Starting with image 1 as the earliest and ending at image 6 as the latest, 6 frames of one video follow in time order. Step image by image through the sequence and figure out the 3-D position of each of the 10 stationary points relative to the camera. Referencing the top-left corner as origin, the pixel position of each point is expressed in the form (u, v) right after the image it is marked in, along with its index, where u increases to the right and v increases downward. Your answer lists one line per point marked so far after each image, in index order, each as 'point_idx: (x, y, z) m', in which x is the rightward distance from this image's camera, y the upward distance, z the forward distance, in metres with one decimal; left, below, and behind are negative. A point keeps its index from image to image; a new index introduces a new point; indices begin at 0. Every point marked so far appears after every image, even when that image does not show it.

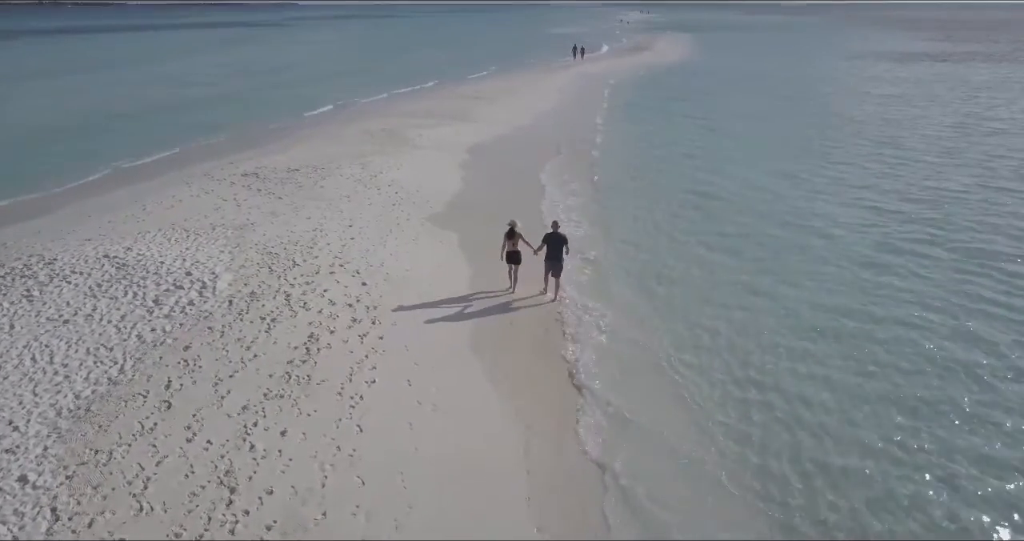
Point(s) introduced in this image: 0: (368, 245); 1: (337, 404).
0: (-3.3, +0.6, +13.7) m
1: (-2.6, -2.0, +8.8) m
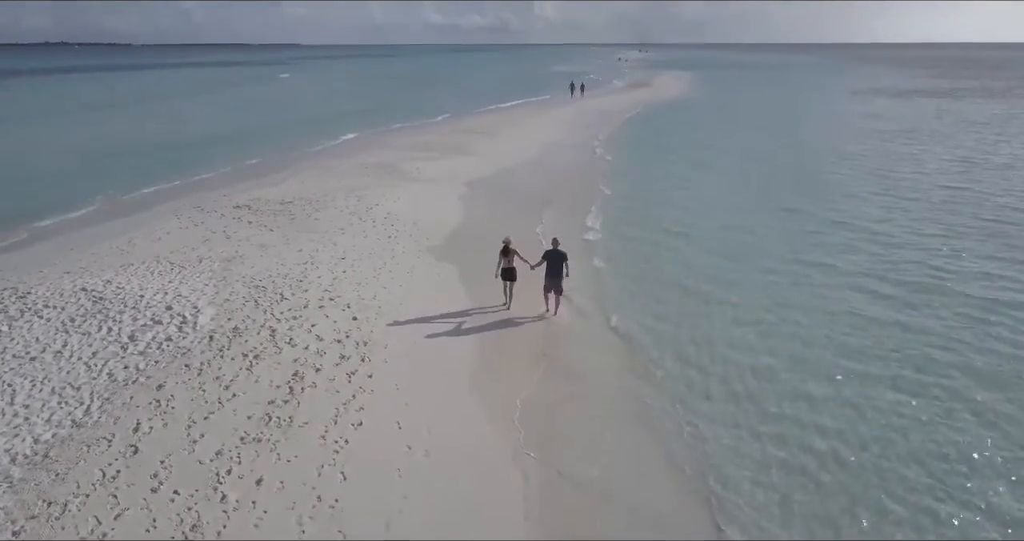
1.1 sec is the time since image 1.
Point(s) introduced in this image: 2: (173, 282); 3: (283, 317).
0: (-3.4, -0.2, +13.2) m
1: (-2.6, -2.5, +8.1) m
2: (-6.9, -0.2, +12.0) m
3: (-4.3, -0.9, +11.1) m
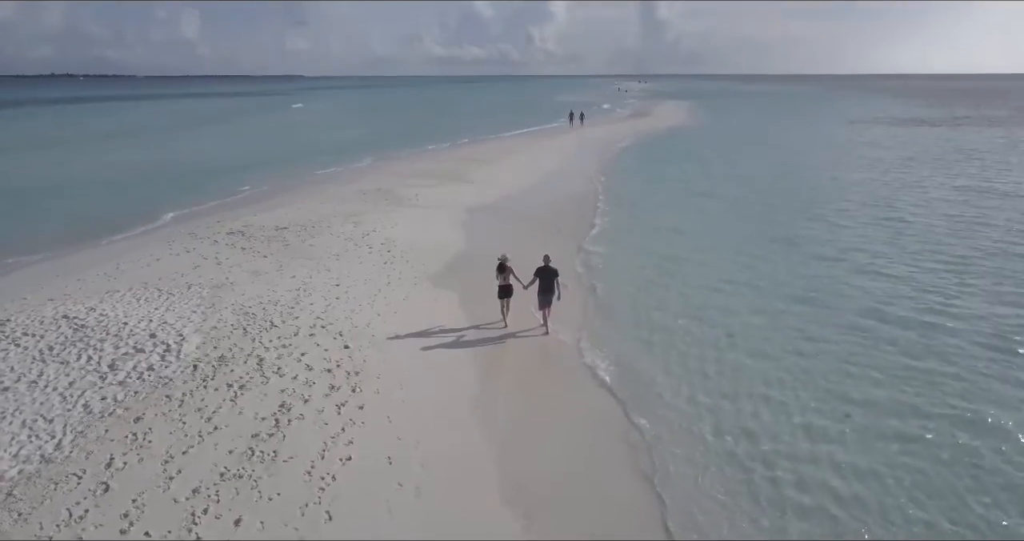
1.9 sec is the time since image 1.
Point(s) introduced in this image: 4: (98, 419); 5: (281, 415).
0: (-3.4, -0.7, +12.8) m
1: (-2.7, -2.8, +7.6) m
2: (-6.9, -0.8, +11.6) m
3: (-4.3, -1.3, +10.6) m
4: (-5.9, -2.1, +8.4) m
5: (-3.5, -2.2, +8.8) m
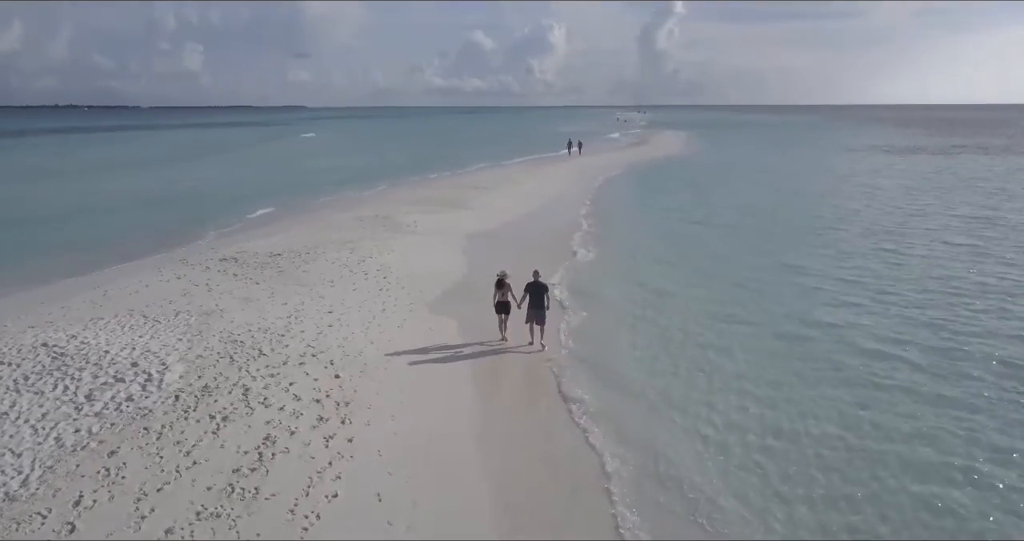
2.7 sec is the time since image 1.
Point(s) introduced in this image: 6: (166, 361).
0: (-3.5, -1.3, +12.4) m
1: (-2.7, -3.1, +7.1) m
2: (-7.0, -1.3, +11.2) m
3: (-4.4, -1.8, +10.2) m
4: (-6.0, -2.5, +8.0) m
5: (-3.5, -2.5, +8.4) m
6: (-6.0, -1.6, +10.2) m
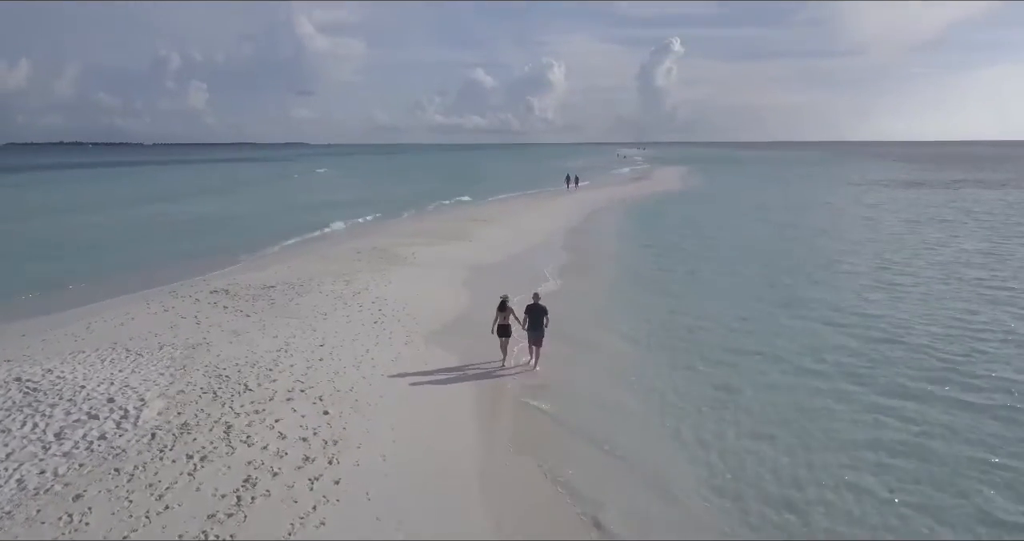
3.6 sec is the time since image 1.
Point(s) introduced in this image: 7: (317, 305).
0: (-3.5, -1.9, +11.8) m
1: (-2.7, -3.4, +6.5) m
2: (-7.0, -1.8, +10.6) m
3: (-4.4, -2.3, +9.6) m
4: (-6.0, -2.8, +7.4) m
5: (-3.5, -2.9, +7.7) m
6: (-6.0, -2.1, +9.7) m
7: (-5.1, -0.9, +15.5) m
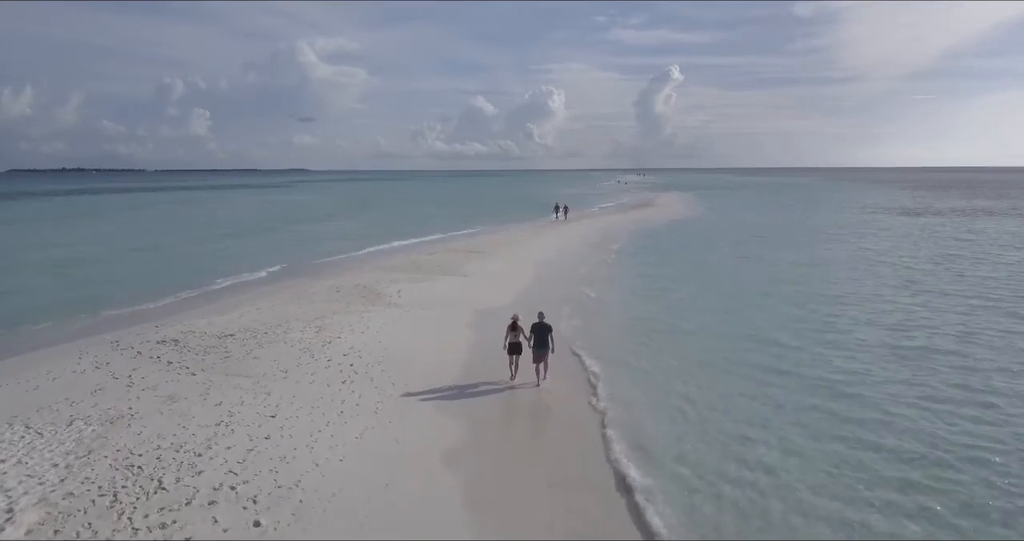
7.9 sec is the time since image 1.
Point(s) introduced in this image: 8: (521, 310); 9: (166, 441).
0: (-3.6, -2.9, +9.5) m
1: (-2.9, -4.1, +4.1) m
2: (-7.1, -2.7, +8.3) m
3: (-4.5, -3.1, +7.3) m
4: (-6.1, -3.6, +5.0) m
5: (-3.7, -3.7, +5.4) m
6: (-6.2, -2.9, +7.3) m
7: (-5.3, -2.0, +13.2) m
8: (+0.2, -1.7, +17.3) m
9: (-5.5, -2.7, +9.5) m
